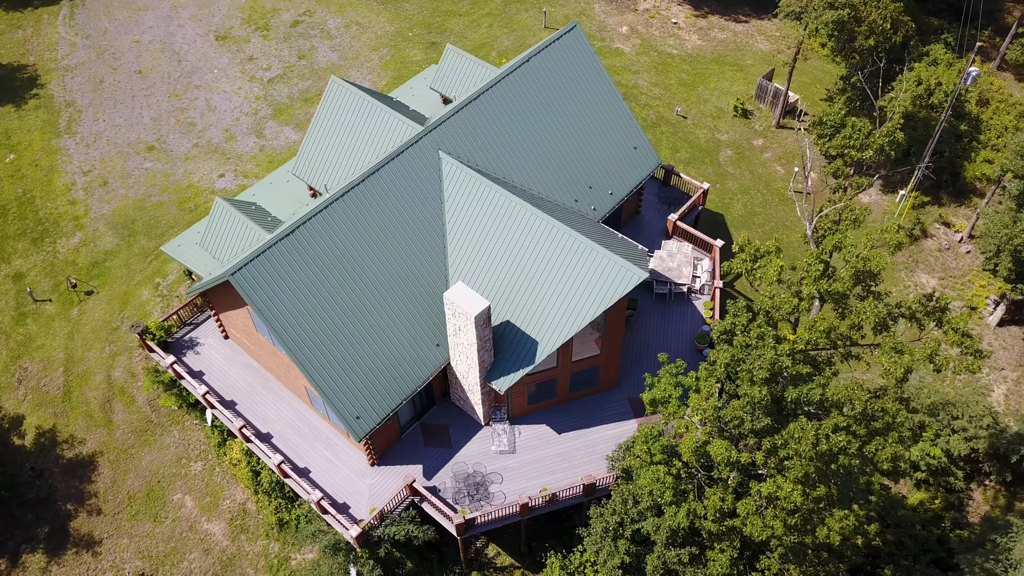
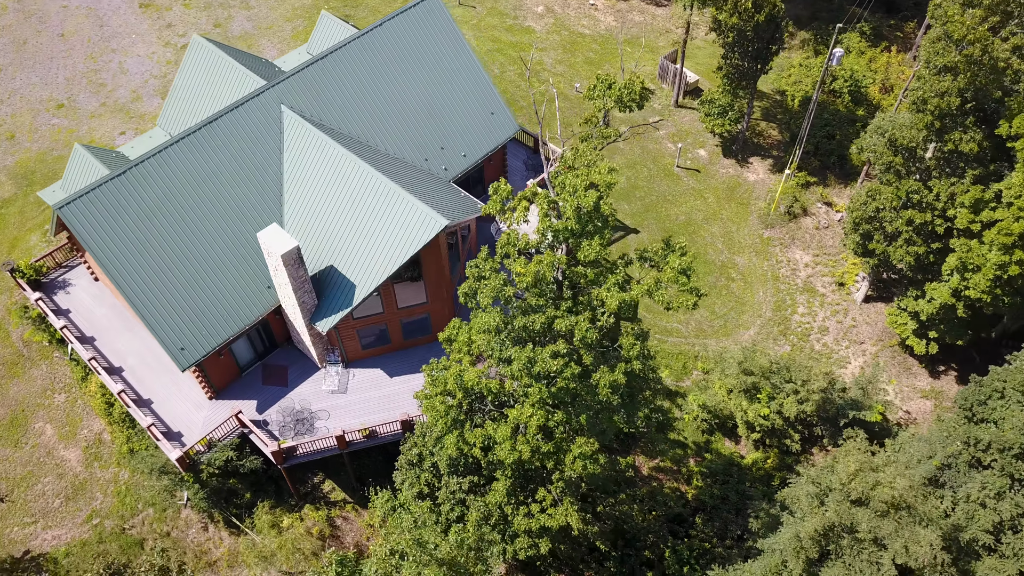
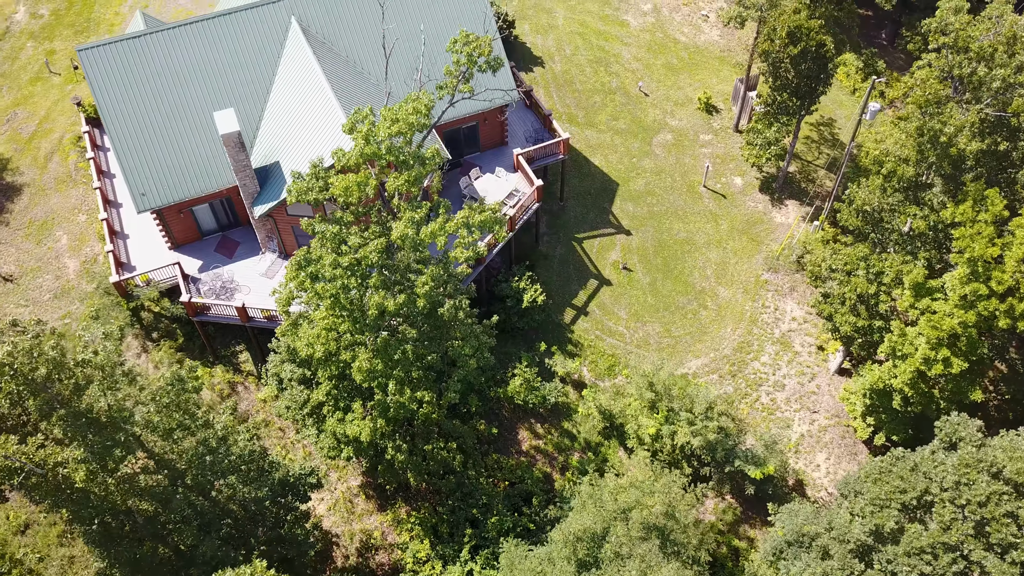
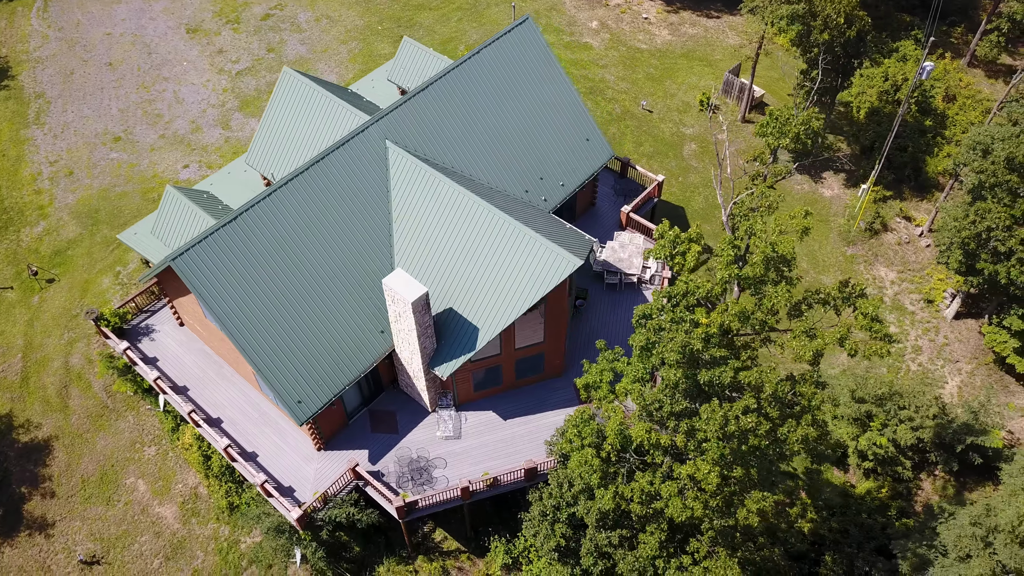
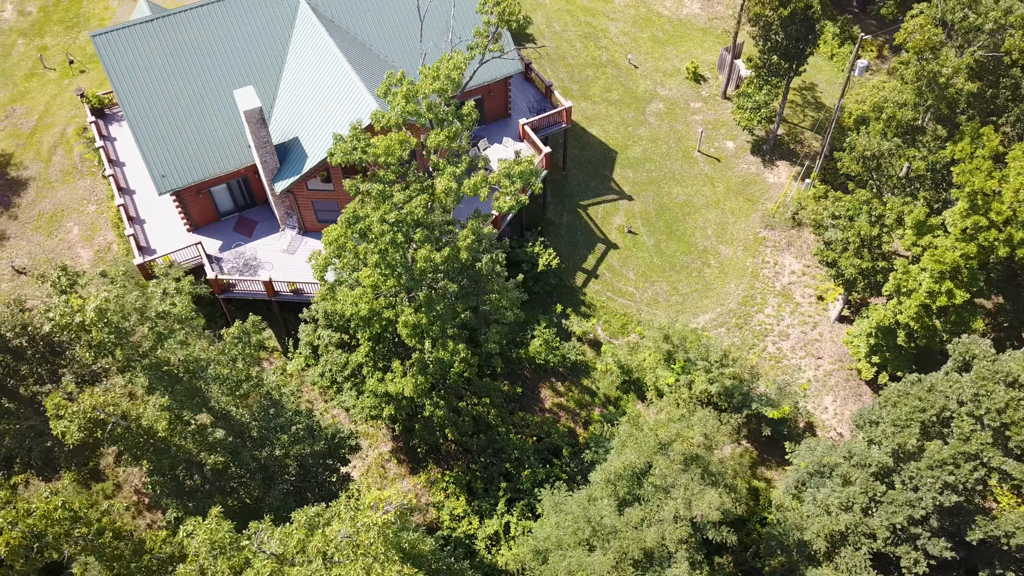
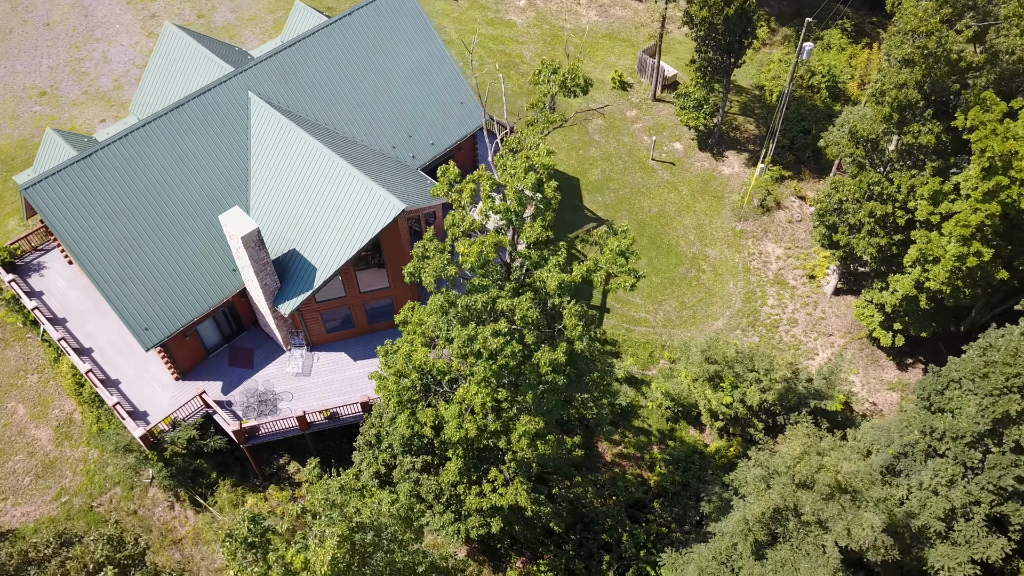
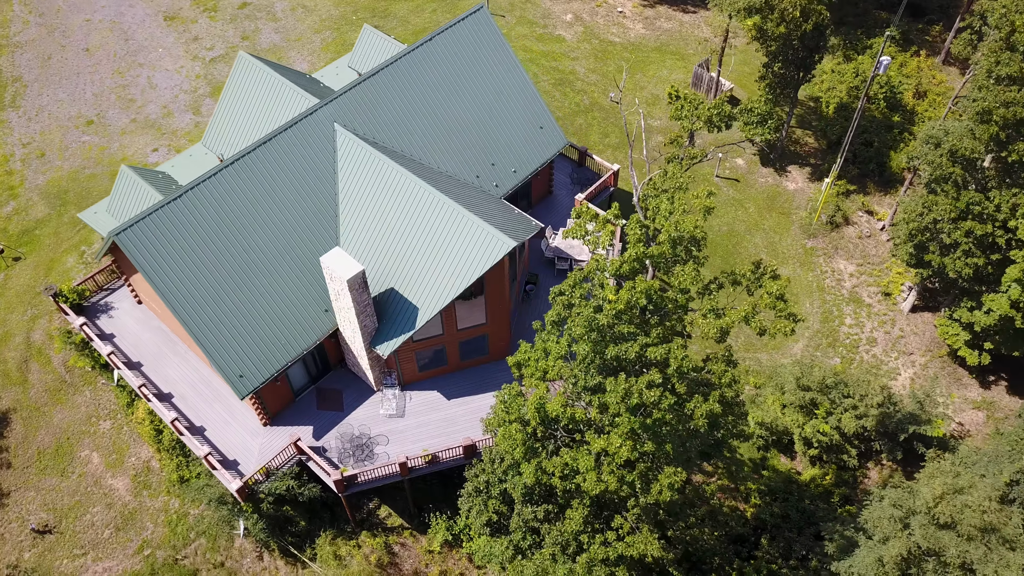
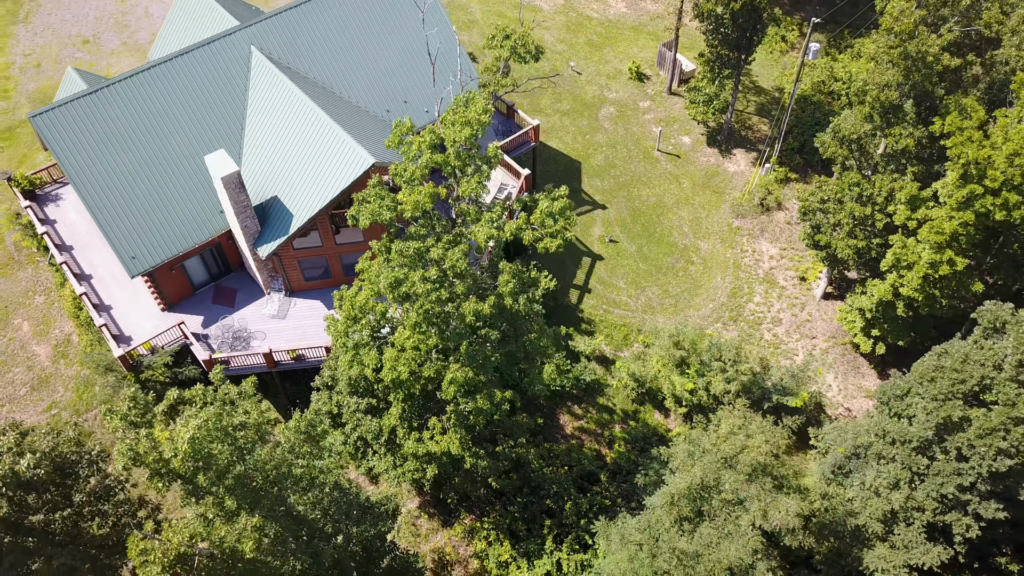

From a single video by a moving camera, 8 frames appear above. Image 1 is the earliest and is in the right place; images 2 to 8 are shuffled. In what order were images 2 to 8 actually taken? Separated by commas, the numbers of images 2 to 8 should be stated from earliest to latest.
4, 7, 2, 6, 8, 5, 3
